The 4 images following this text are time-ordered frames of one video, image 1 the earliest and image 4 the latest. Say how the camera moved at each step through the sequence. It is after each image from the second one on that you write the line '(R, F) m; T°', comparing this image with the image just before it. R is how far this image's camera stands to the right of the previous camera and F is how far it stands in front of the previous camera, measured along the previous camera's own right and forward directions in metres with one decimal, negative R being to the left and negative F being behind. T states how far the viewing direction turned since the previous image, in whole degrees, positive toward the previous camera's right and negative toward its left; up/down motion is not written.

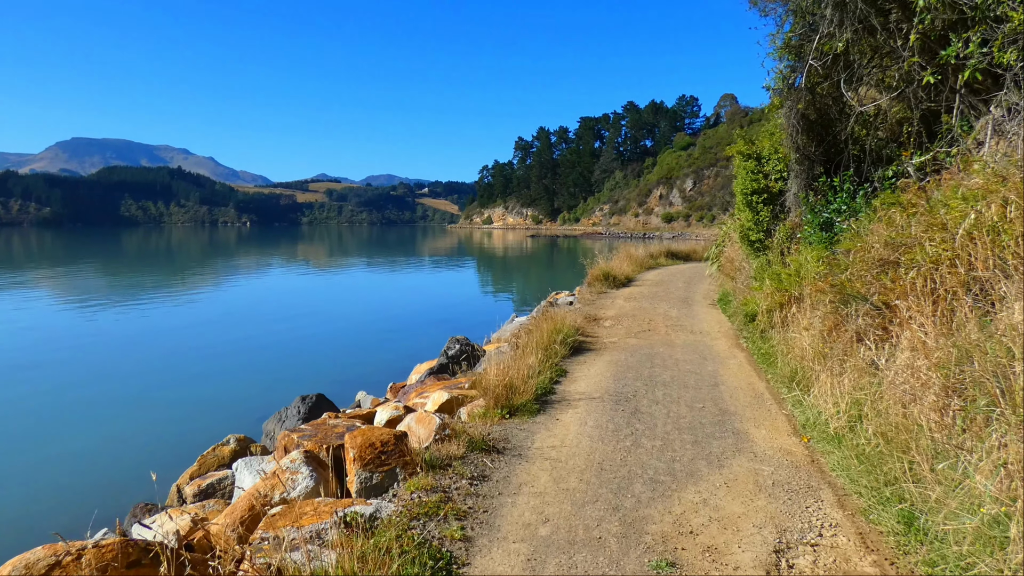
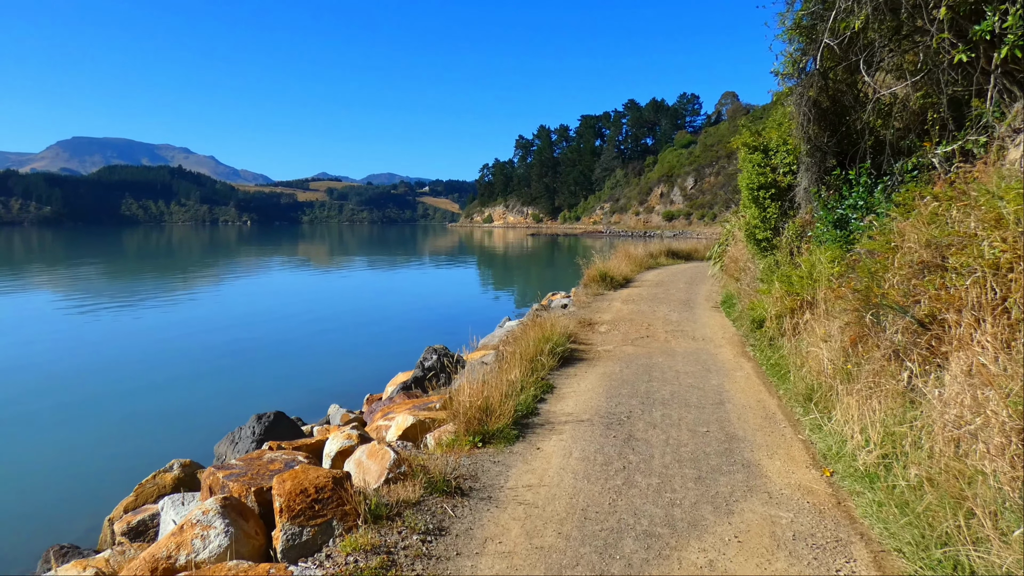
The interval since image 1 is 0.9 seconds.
(+0.1, +0.4) m; 0°
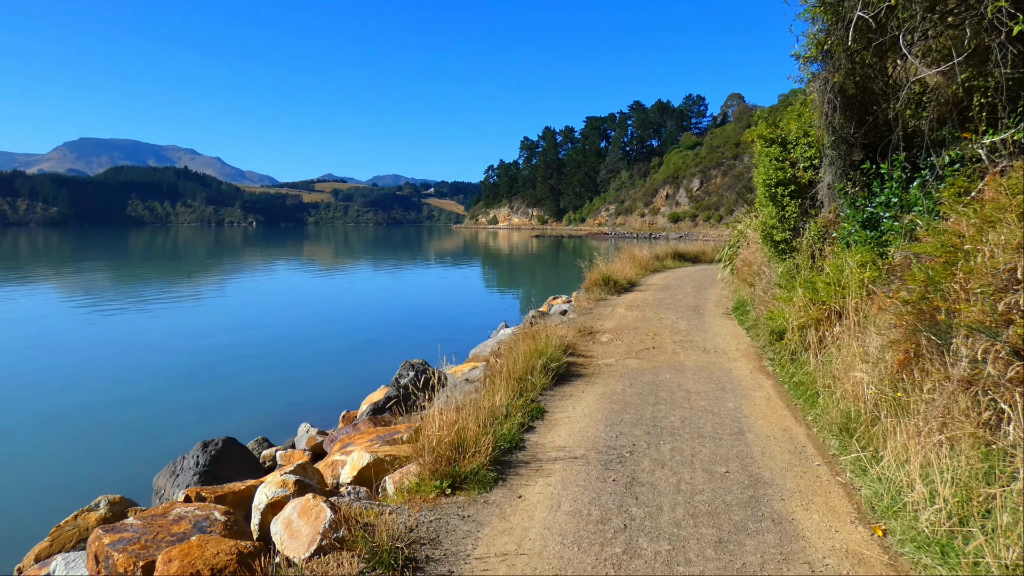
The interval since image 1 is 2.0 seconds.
(+0.1, +0.5) m; 0°
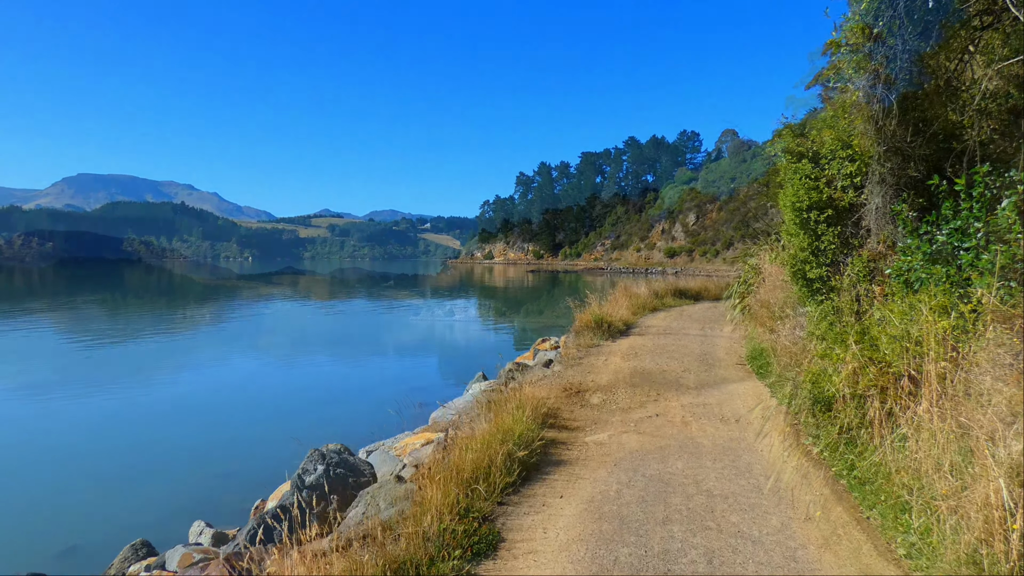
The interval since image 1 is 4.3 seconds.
(+0.2, +1.0) m; 0°
